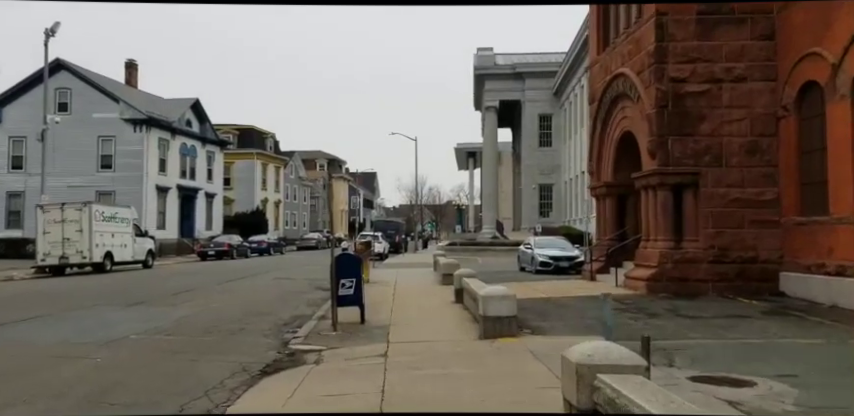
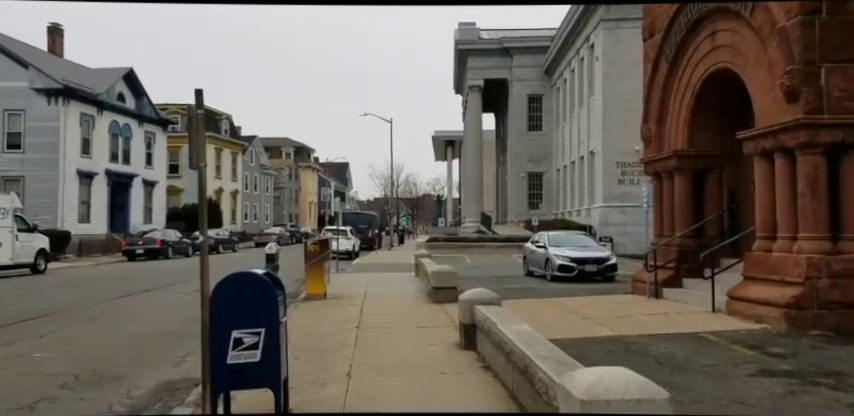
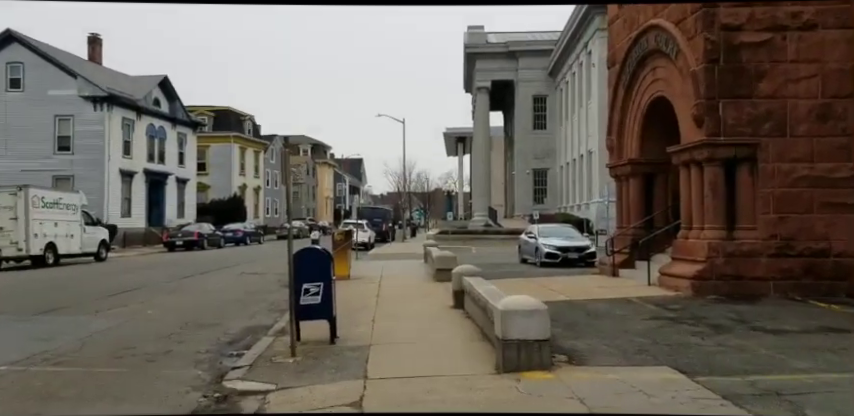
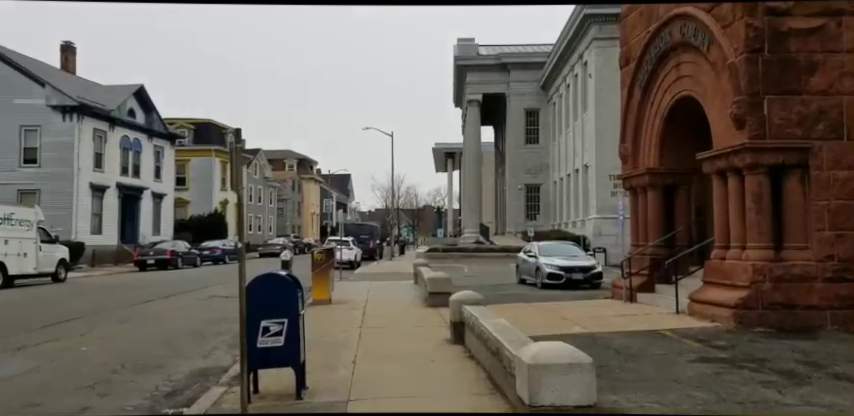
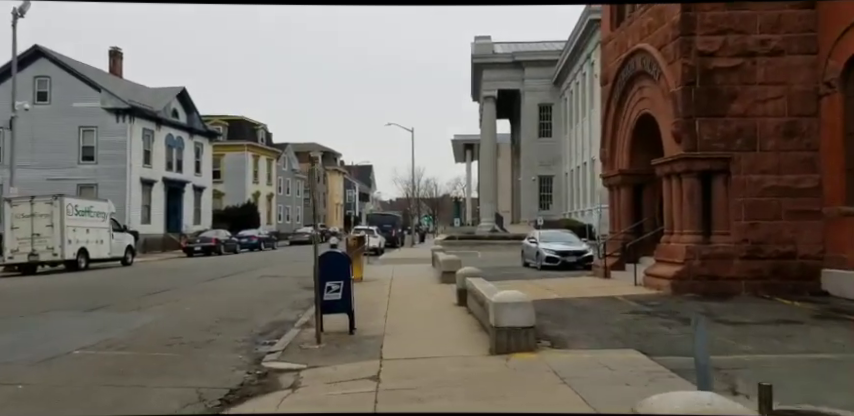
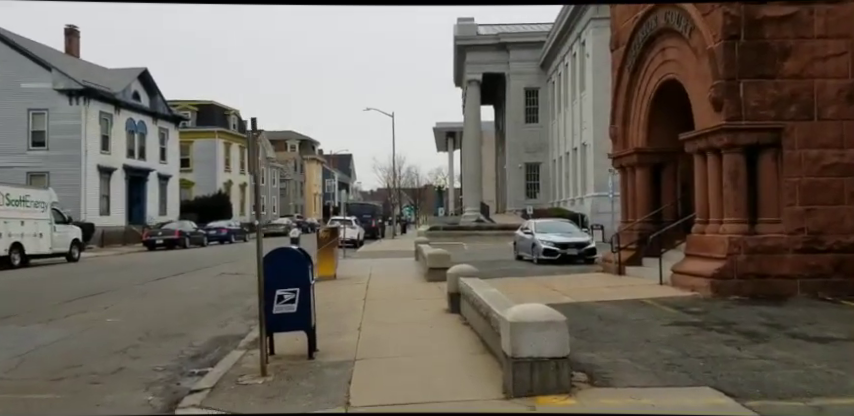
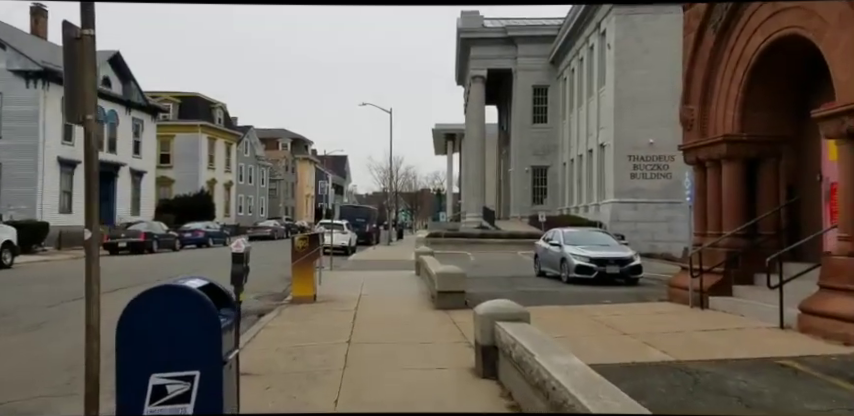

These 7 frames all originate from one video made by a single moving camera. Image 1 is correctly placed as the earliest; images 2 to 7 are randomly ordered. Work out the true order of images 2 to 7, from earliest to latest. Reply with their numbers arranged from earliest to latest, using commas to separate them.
5, 3, 6, 4, 2, 7
